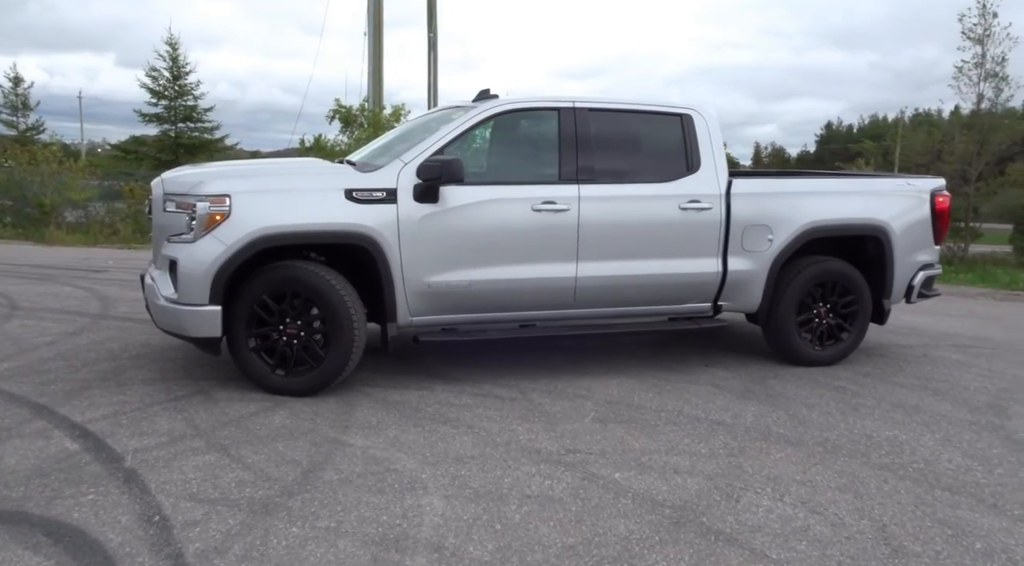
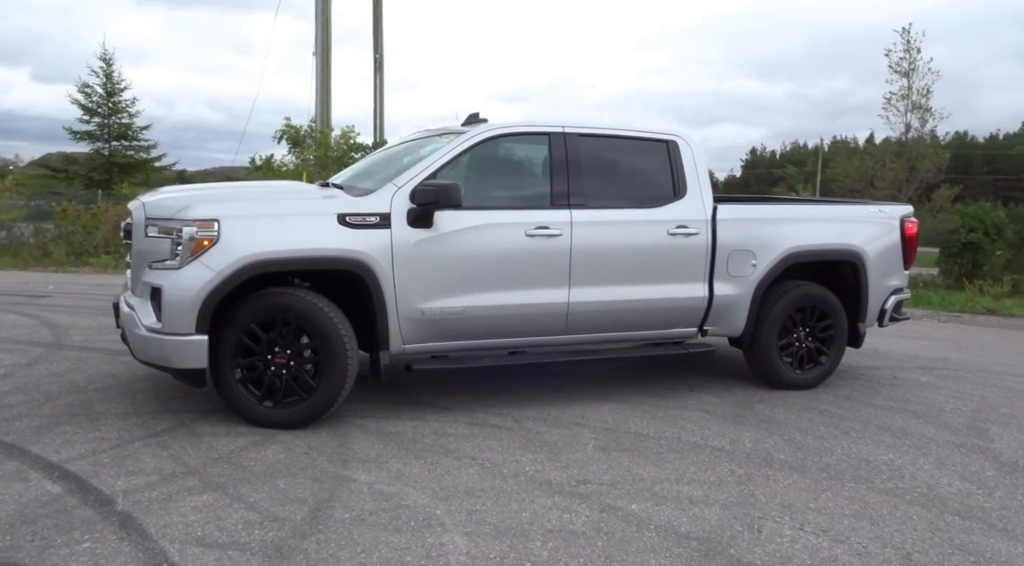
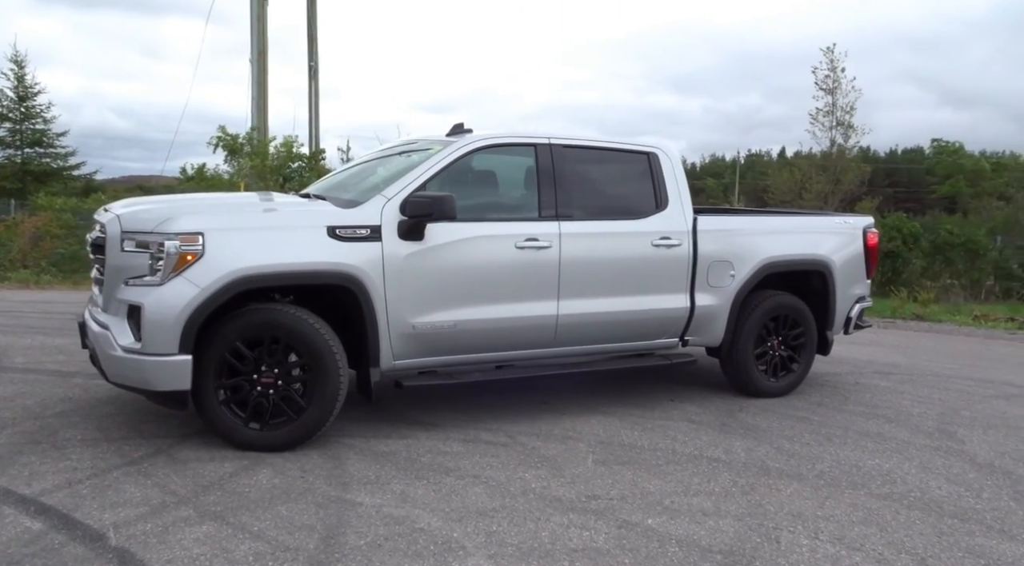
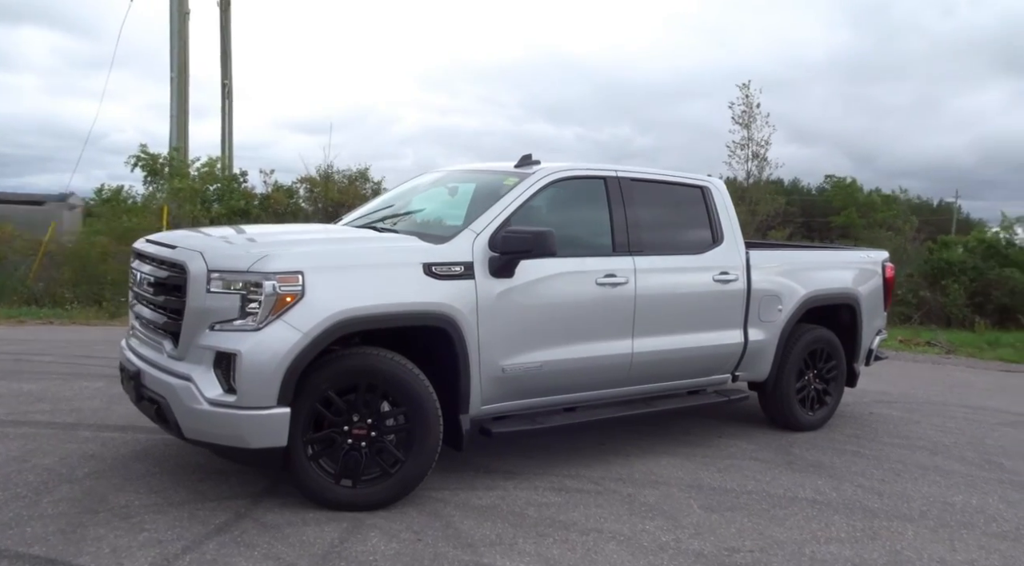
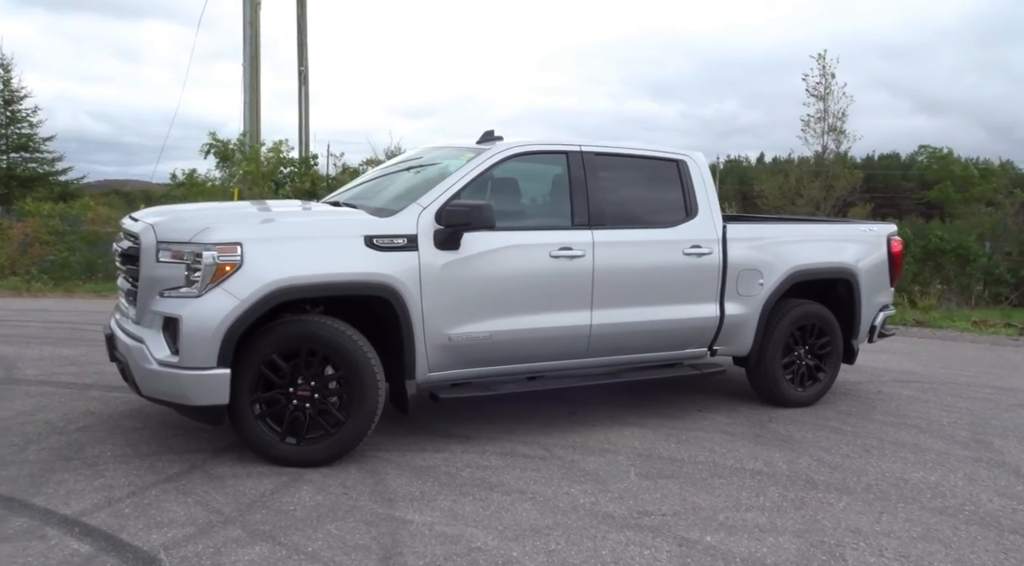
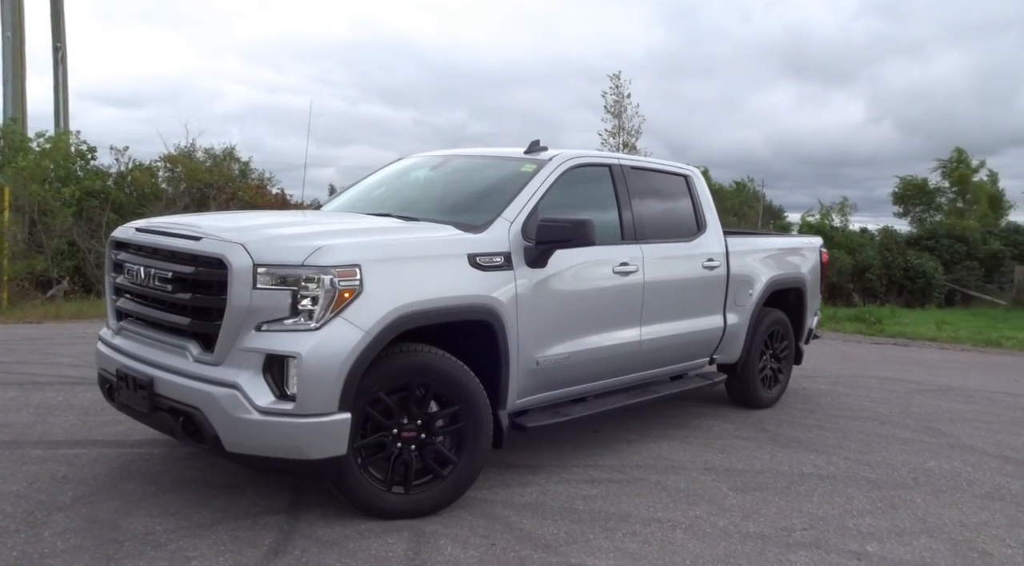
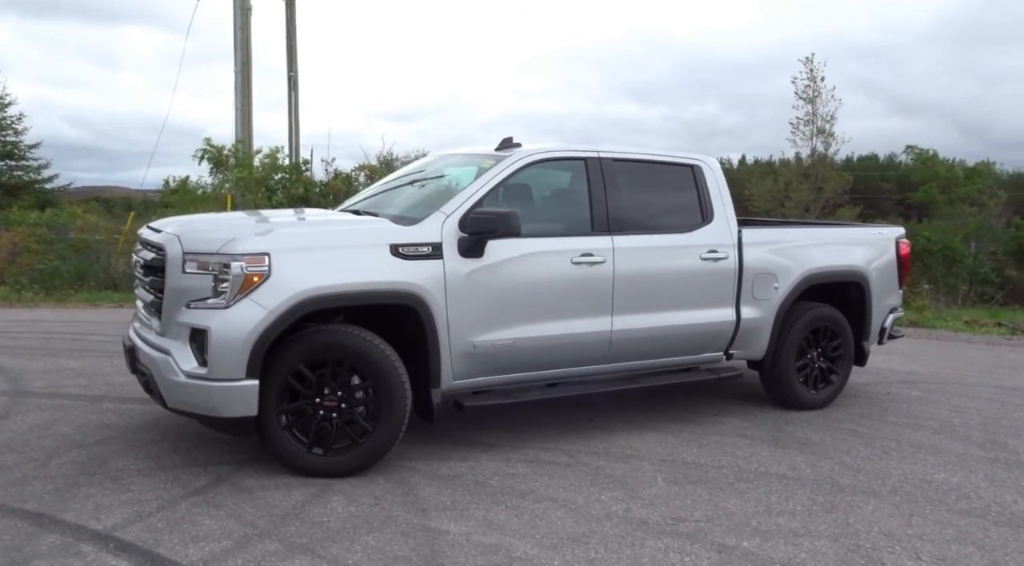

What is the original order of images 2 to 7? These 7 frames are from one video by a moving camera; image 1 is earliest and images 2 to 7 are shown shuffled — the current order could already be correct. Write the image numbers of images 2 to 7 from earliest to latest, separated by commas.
2, 3, 5, 7, 4, 6
